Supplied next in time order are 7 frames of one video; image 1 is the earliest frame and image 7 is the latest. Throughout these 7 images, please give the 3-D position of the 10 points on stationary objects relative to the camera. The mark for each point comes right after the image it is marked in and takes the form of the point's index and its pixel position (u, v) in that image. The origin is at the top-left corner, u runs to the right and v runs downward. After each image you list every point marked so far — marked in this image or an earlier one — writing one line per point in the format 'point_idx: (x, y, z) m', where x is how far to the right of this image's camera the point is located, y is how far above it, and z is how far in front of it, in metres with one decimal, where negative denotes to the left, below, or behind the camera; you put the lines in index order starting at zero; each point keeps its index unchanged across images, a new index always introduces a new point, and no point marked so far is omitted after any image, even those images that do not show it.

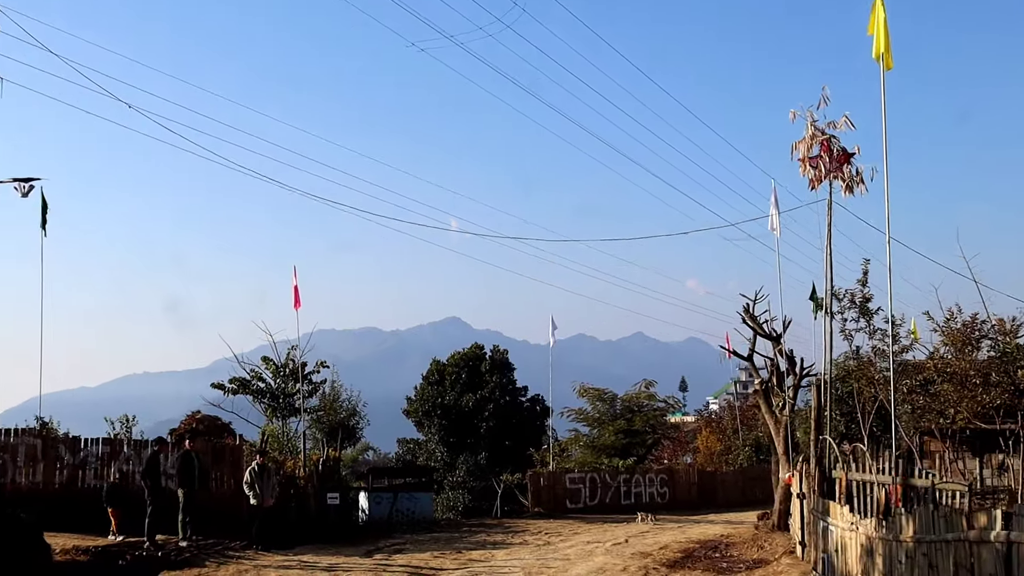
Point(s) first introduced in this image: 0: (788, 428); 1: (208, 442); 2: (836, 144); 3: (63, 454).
0: (+4.7, -2.3, +16.7) m
1: (-5.4, -2.7, +17.5) m
2: (+4.0, +1.8, +12.3) m
3: (-7.5, -2.8, +16.6) m
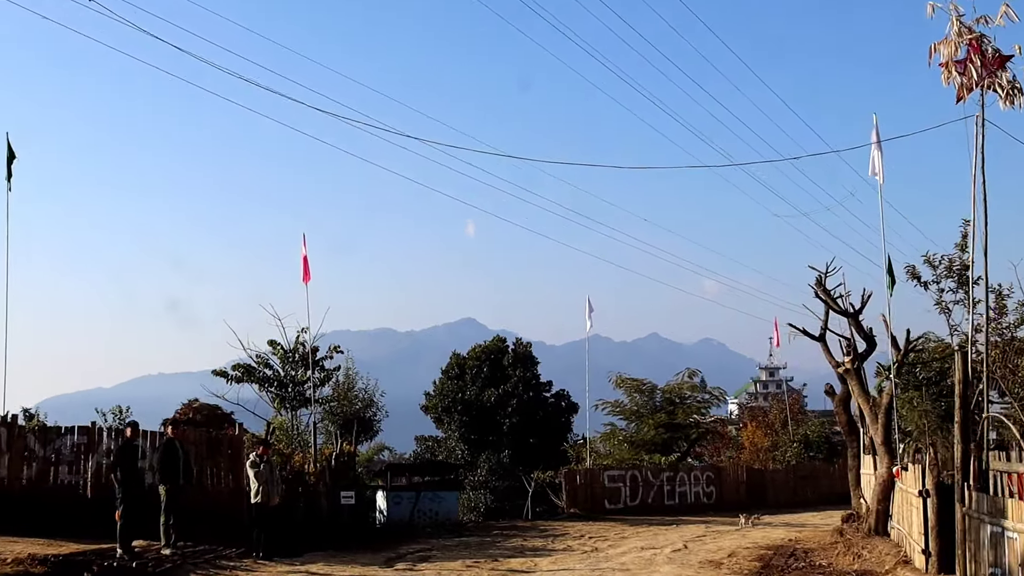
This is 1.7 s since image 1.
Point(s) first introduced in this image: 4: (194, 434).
0: (+5.4, -1.7, +14.1) m
1: (-4.7, -2.2, +15.0) m
2: (+4.6, +2.4, +9.7) m
3: (-6.8, -2.2, +14.2) m
4: (-4.8, -2.2, +15.0) m
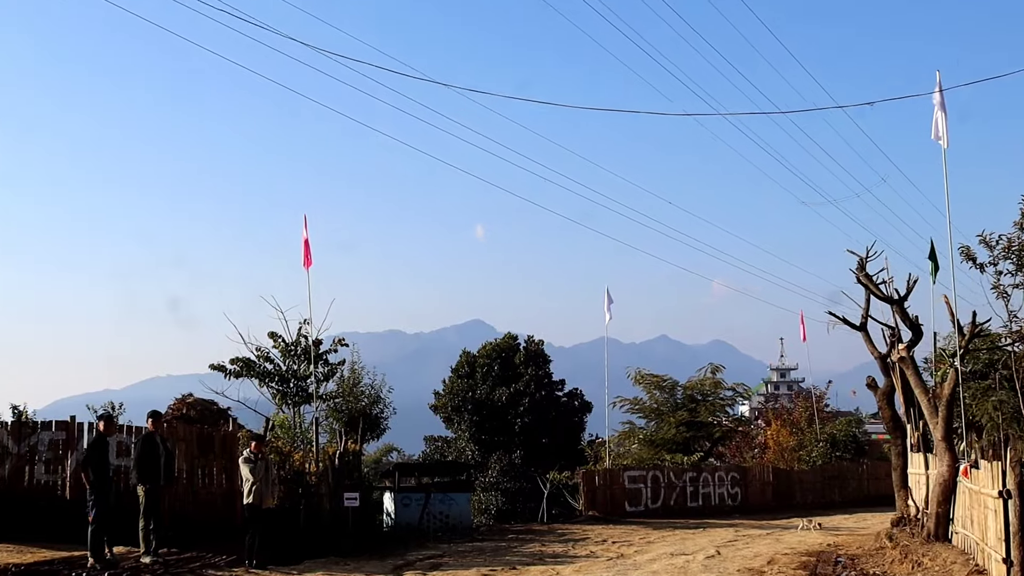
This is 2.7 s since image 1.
0: (+5.6, -1.4, +12.7) m
1: (-4.4, -1.9, +13.8) m
2: (+4.8, +2.6, +8.3) m
3: (-6.6, -2.0, +12.9) m
4: (-4.5, -2.0, +13.7) m
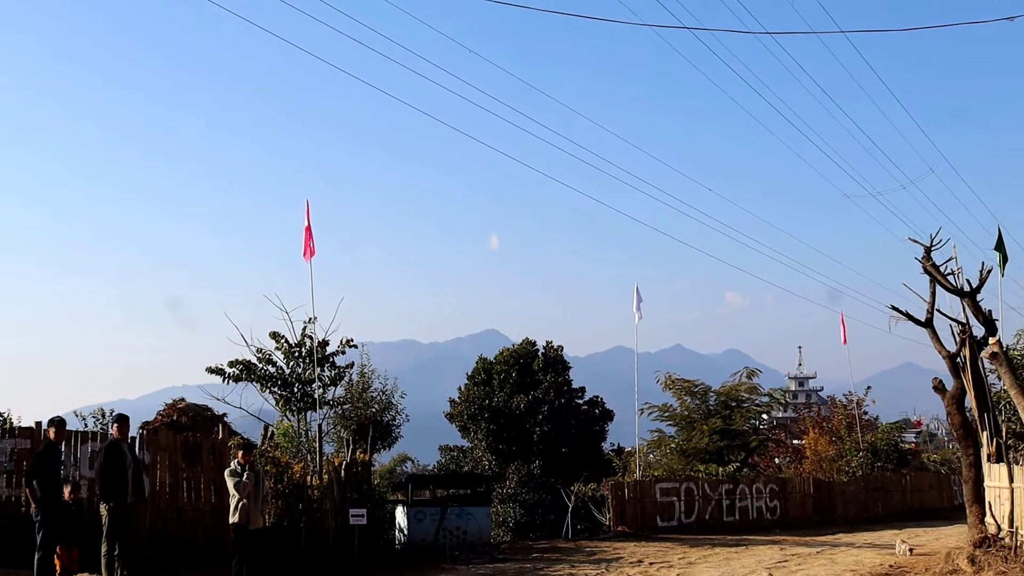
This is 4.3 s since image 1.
0: (+6.0, -1.3, +10.9) m
1: (-4.1, -1.8, +12.1) m
2: (+5.1, +2.9, +6.5) m
3: (-6.3, -1.9, +11.3) m
4: (-4.2, -1.8, +12.1) m
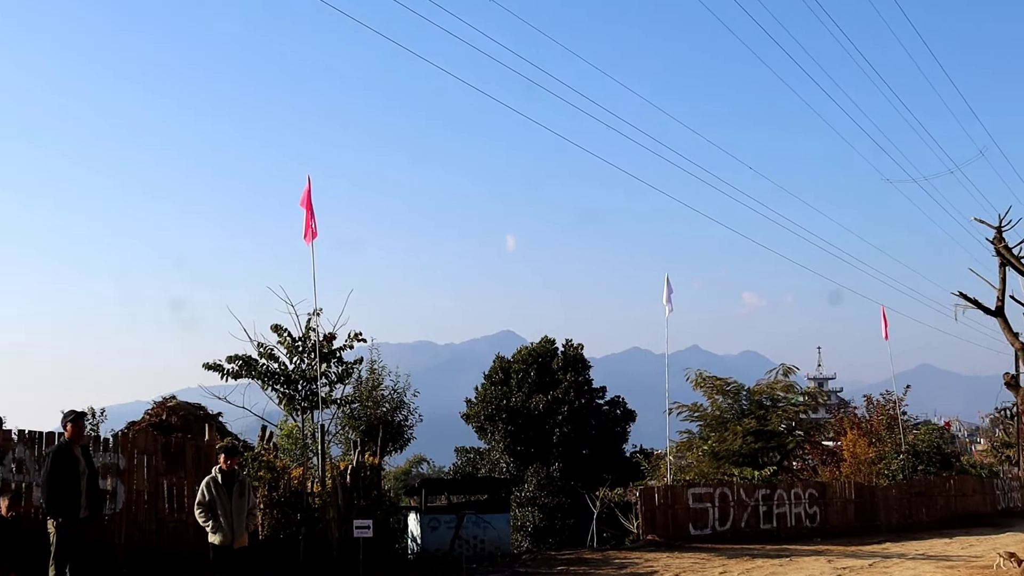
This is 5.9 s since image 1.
0: (+6.2, -1.0, +9.3) m
1: (-3.8, -1.6, +10.7) m
2: (+5.2, +3.1, +5.0) m
3: (-6.0, -1.7, +9.9) m
4: (-3.9, -1.6, +10.6) m
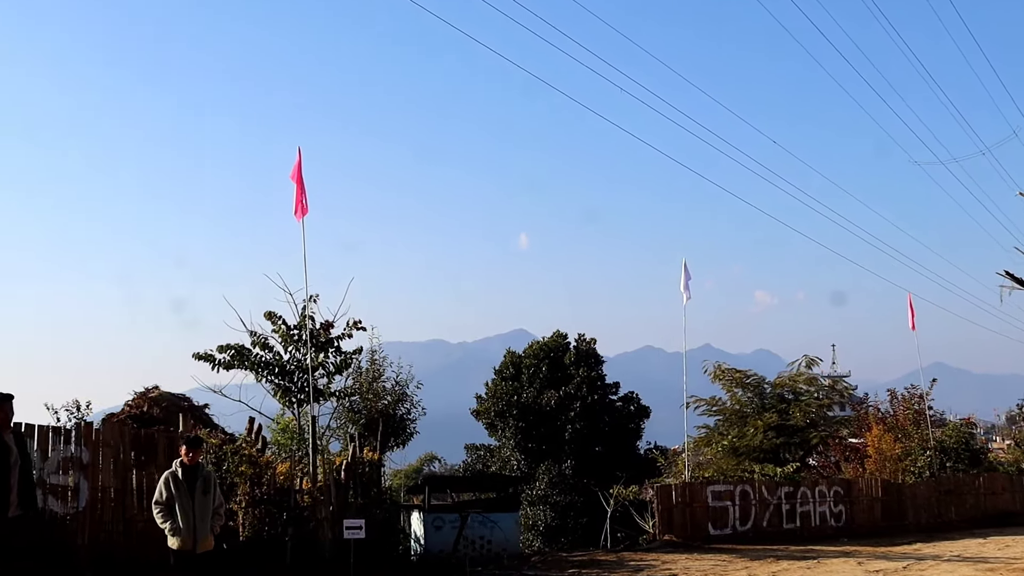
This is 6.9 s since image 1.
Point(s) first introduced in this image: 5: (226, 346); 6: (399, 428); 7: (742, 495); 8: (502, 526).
0: (+6.2, -0.8, +8.2) m
1: (-3.8, -1.4, +9.7) m
2: (+5.2, +3.3, +3.8) m
3: (-6.0, -1.4, +8.9) m
4: (-3.9, -1.4, +9.6) m
5: (-4.6, -0.9, +16.0) m
6: (-2.2, -2.7, +19.3) m
7: (+4.6, -4.1, +19.8) m
8: (-0.1, -3.7, +15.5) m
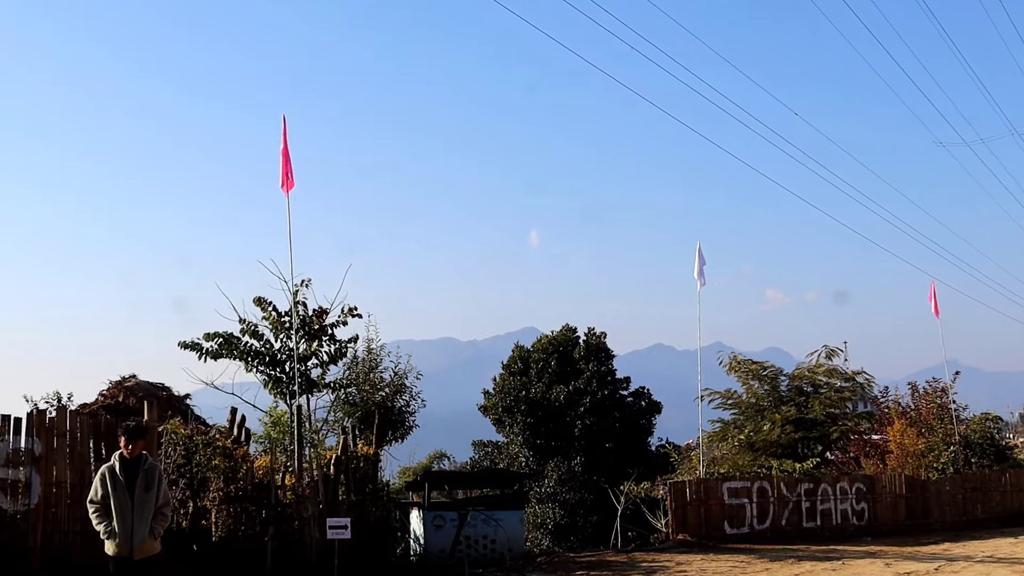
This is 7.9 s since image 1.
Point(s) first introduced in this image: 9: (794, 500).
0: (+6.2, -0.5, +7.2) m
1: (-3.8, -1.1, +8.7) m
2: (+5.1, +3.6, +2.8) m
3: (-6.0, -1.2, +8.0) m
4: (-3.9, -1.2, +8.7) m
5: (-4.6, -0.7, +15.1) m
6: (-2.1, -2.5, +18.3) m
7: (+4.7, -3.9, +18.8) m
8: (-0.1, -3.5, +14.6) m
9: (+5.5, -4.1, +19.3) m
